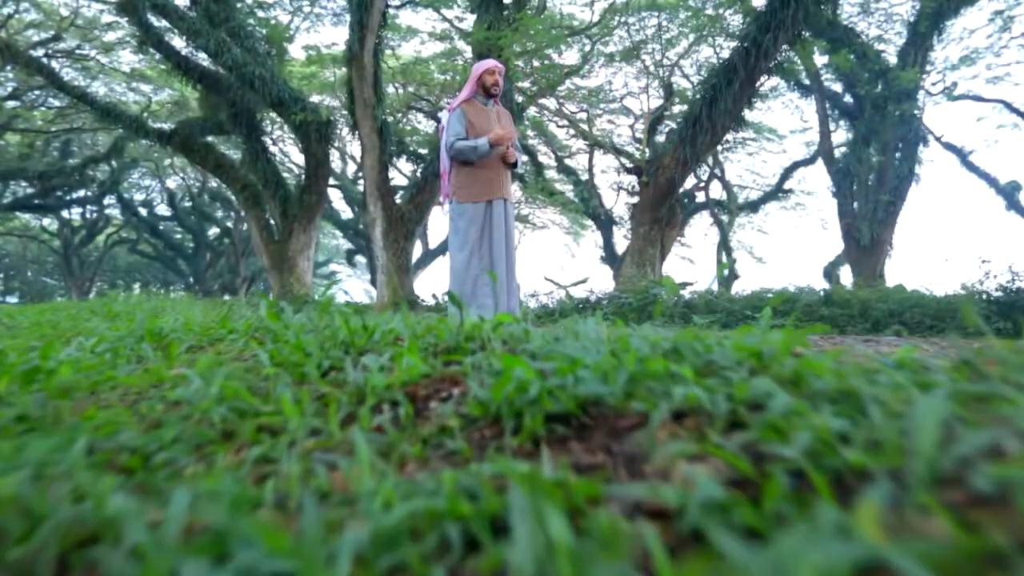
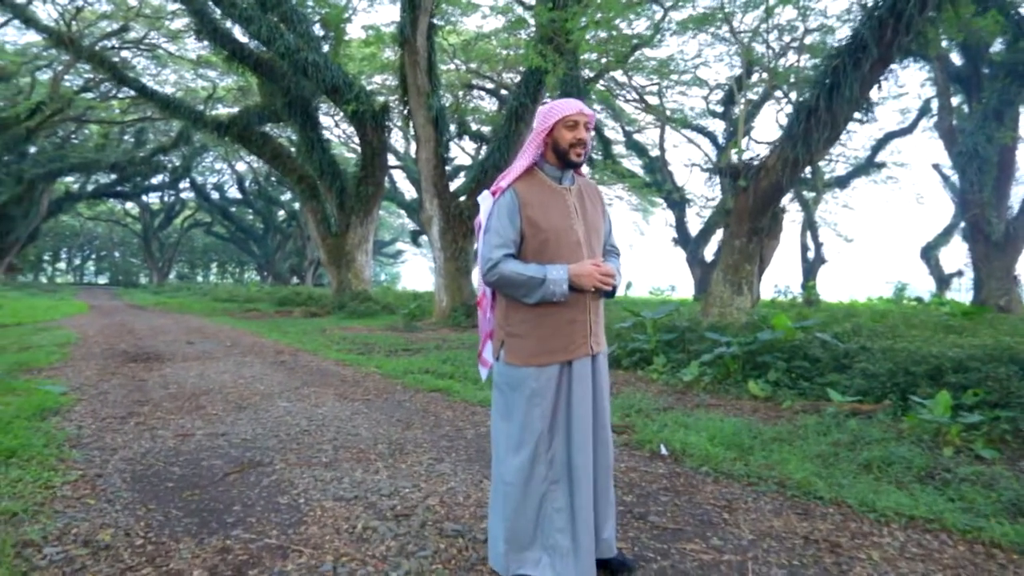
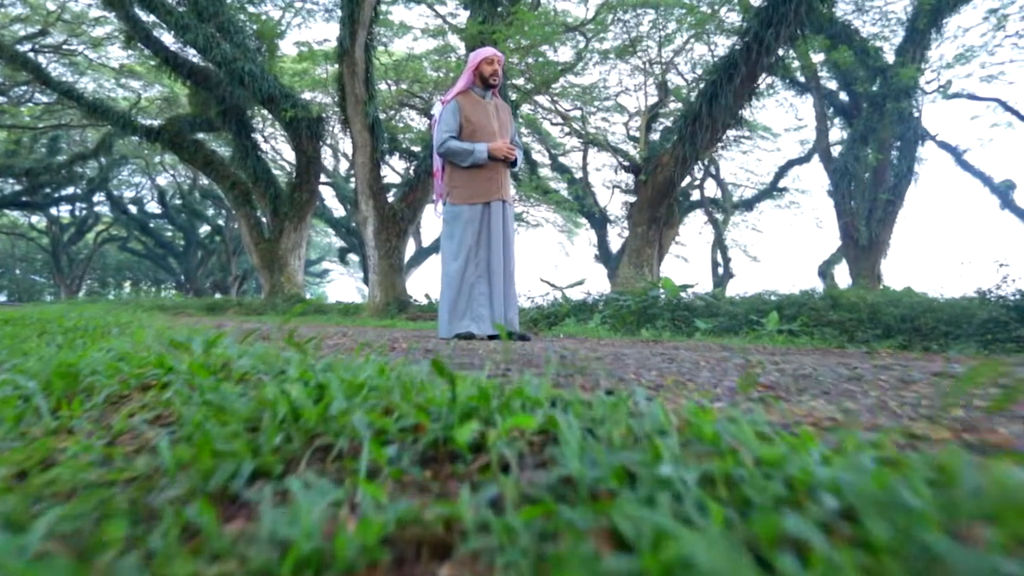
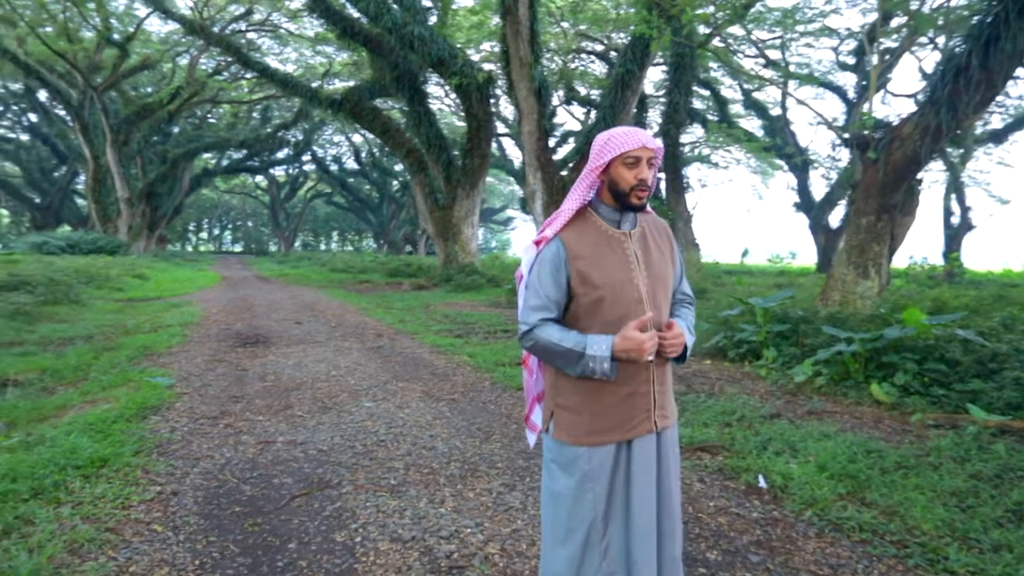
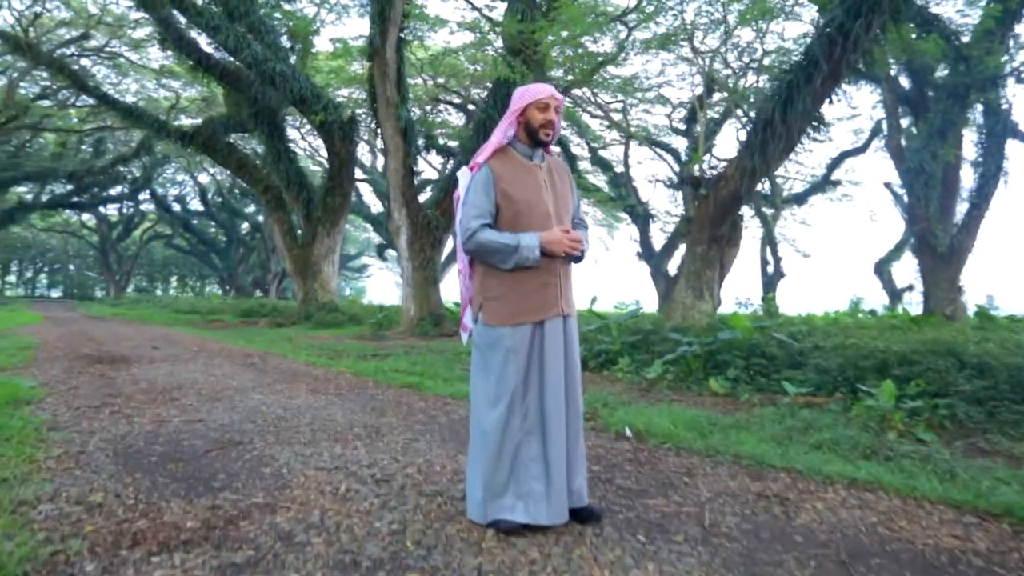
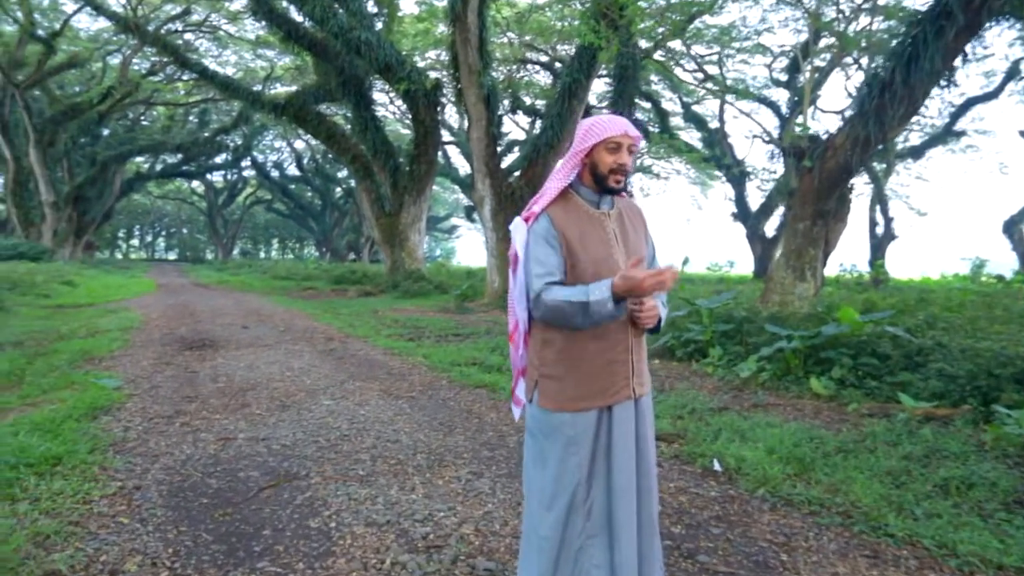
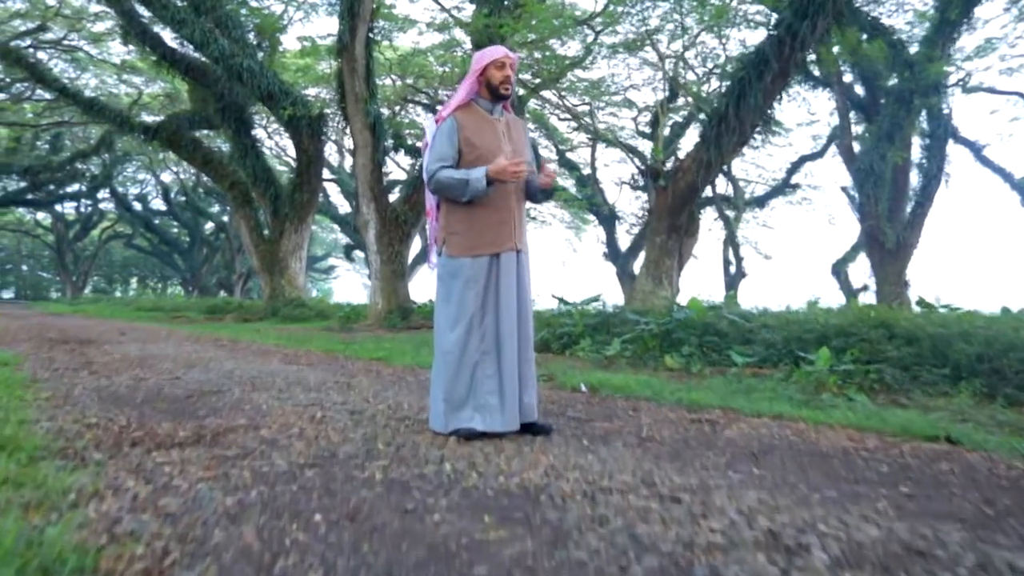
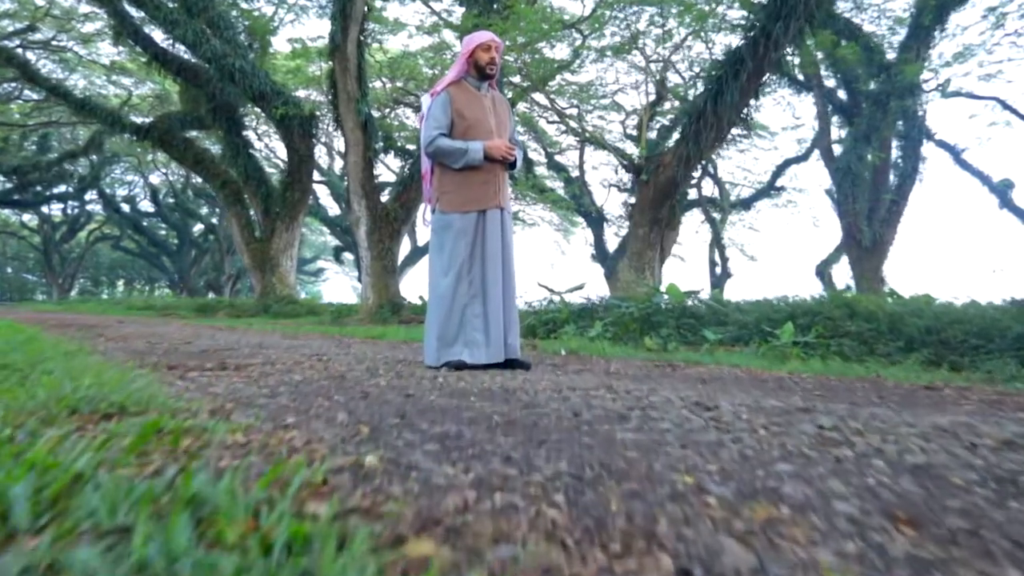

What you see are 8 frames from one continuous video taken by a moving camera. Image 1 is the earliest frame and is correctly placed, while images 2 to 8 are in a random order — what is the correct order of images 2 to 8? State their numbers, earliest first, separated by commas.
3, 8, 7, 5, 2, 6, 4
